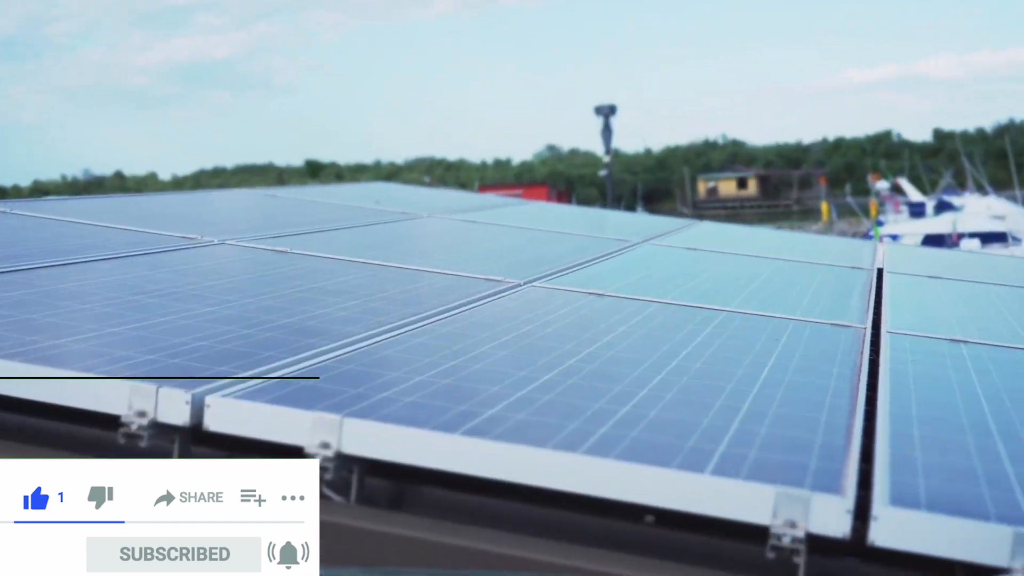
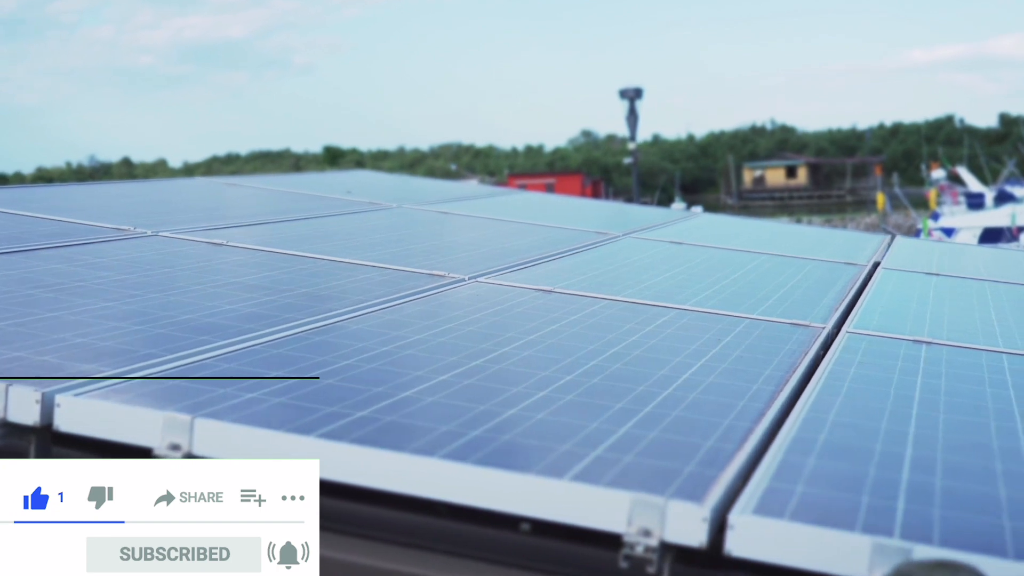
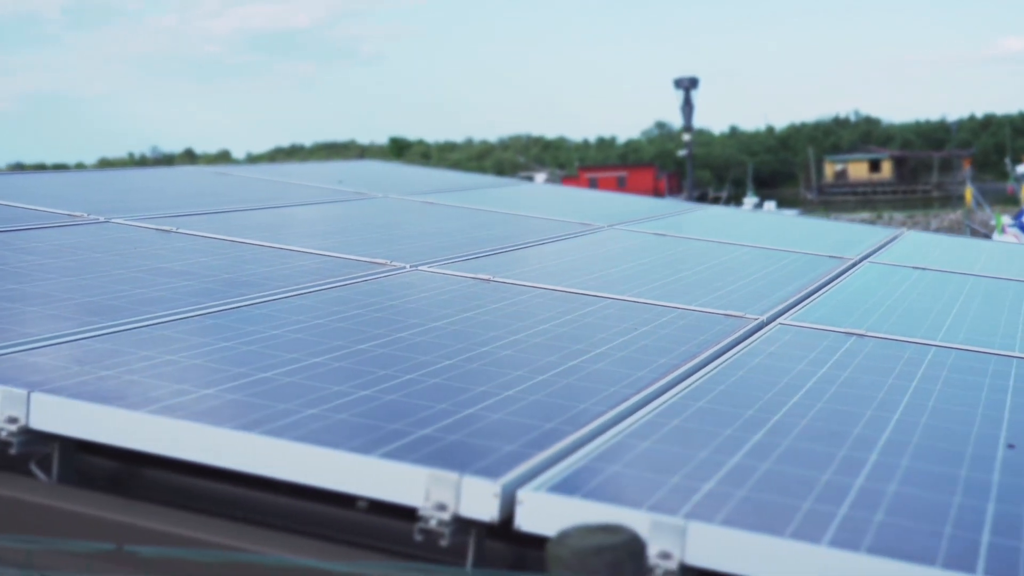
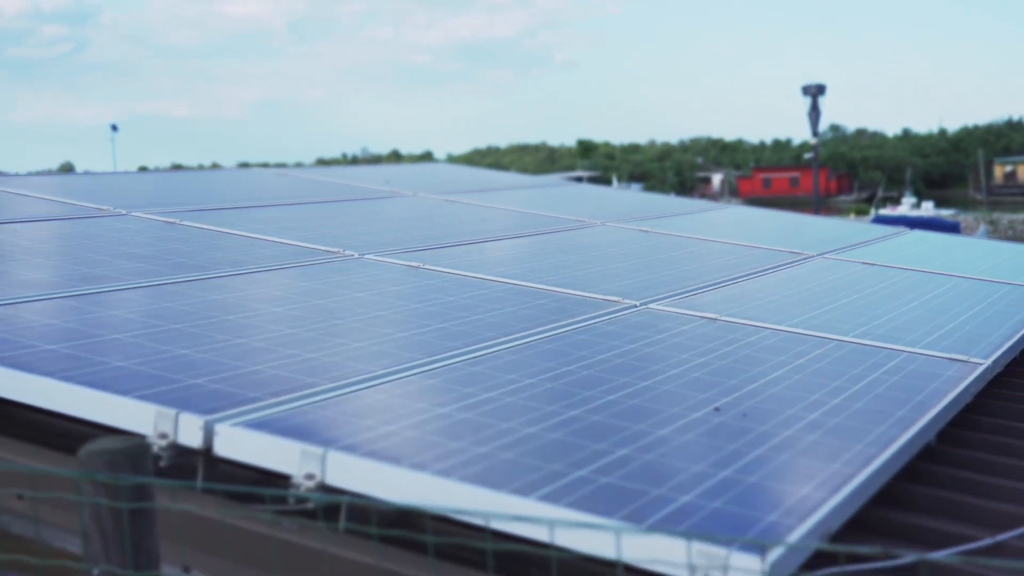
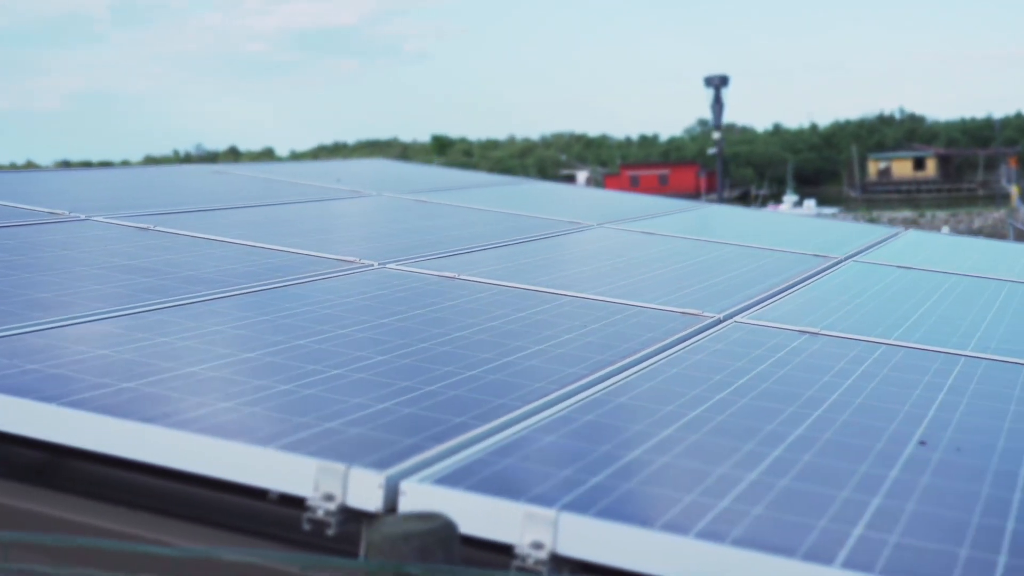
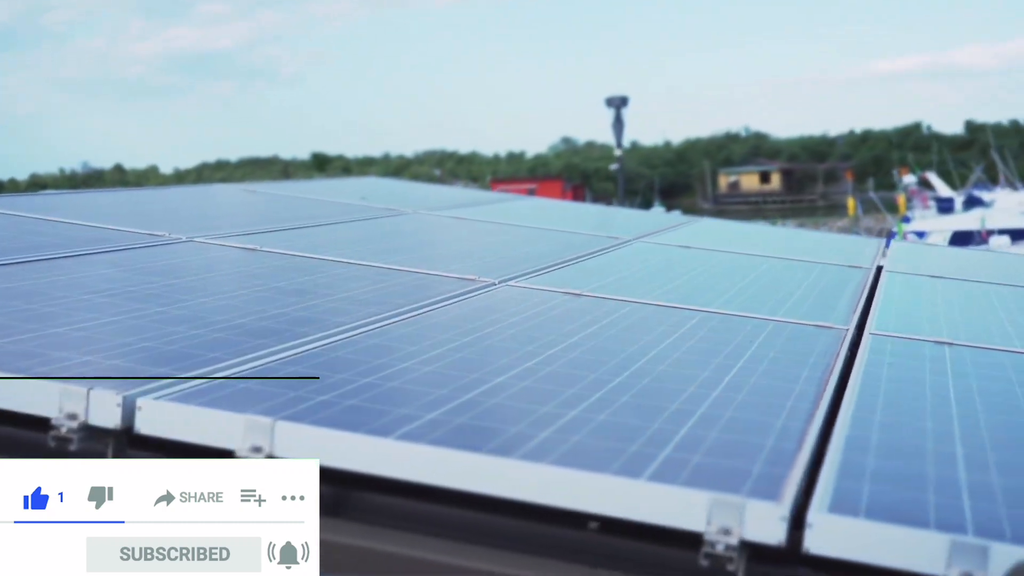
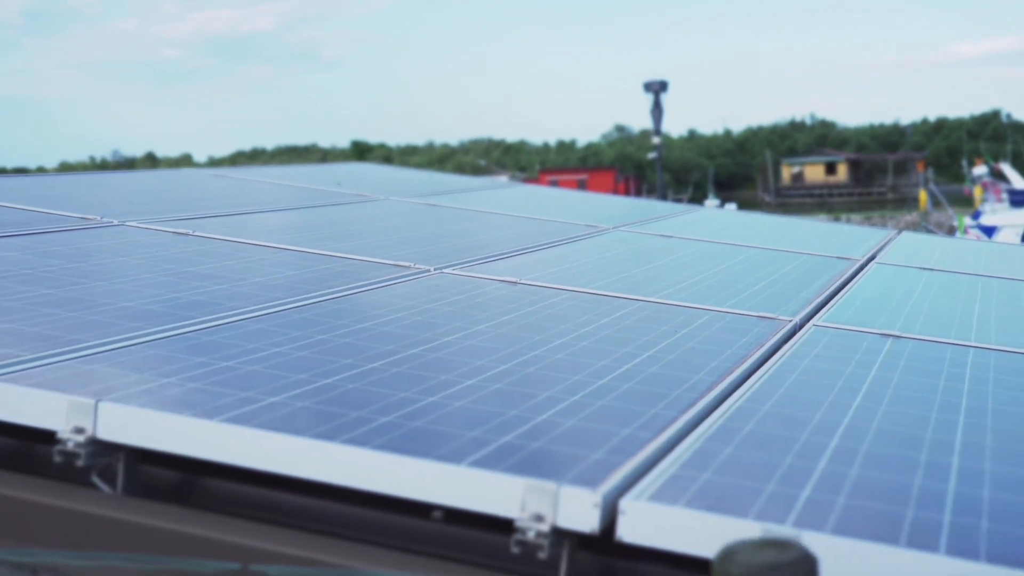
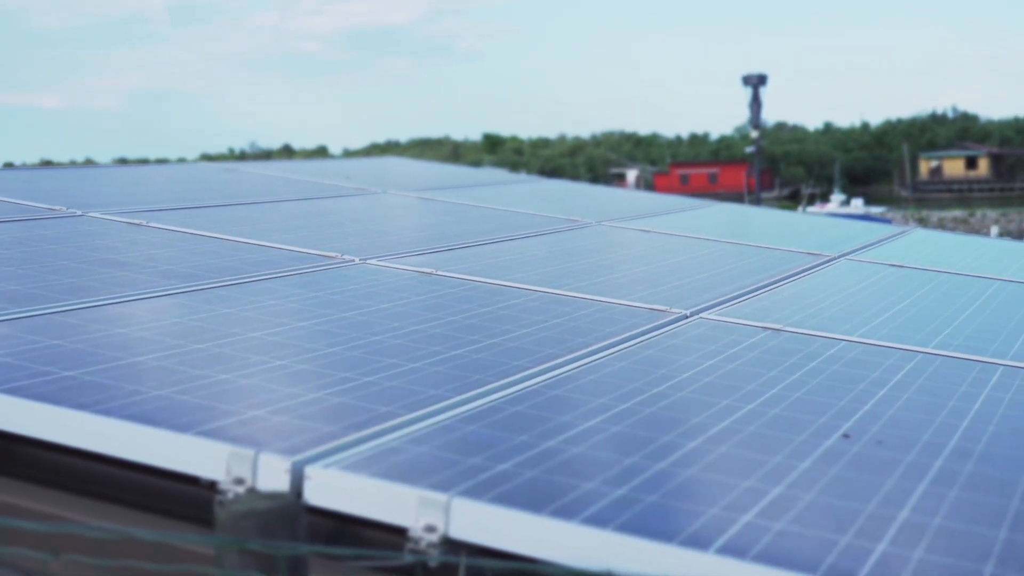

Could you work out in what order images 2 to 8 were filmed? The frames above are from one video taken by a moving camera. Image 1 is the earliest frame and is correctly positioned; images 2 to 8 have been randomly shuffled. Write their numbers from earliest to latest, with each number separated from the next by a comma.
6, 2, 7, 3, 5, 8, 4
